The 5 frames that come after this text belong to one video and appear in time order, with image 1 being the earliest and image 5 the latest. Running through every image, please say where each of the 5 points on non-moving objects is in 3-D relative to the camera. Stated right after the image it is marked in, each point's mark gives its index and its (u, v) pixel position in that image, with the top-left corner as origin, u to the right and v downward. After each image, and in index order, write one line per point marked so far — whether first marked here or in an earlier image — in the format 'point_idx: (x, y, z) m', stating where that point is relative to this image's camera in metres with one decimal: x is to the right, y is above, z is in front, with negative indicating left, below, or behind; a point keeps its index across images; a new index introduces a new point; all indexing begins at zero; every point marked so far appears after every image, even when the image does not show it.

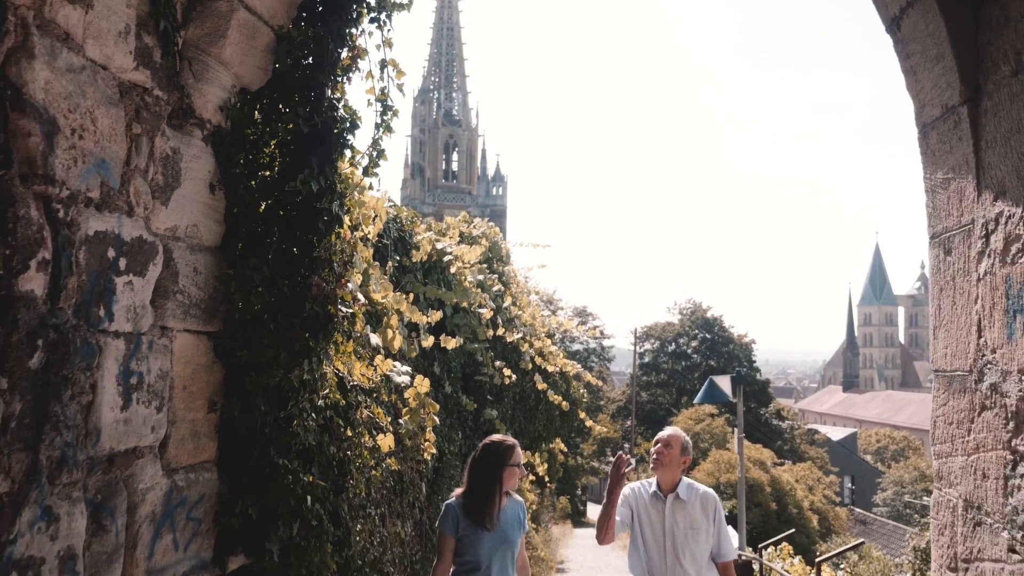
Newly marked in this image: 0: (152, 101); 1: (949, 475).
0: (-0.9, +0.5, +2.5) m
1: (+1.2, -0.5, +2.5) m
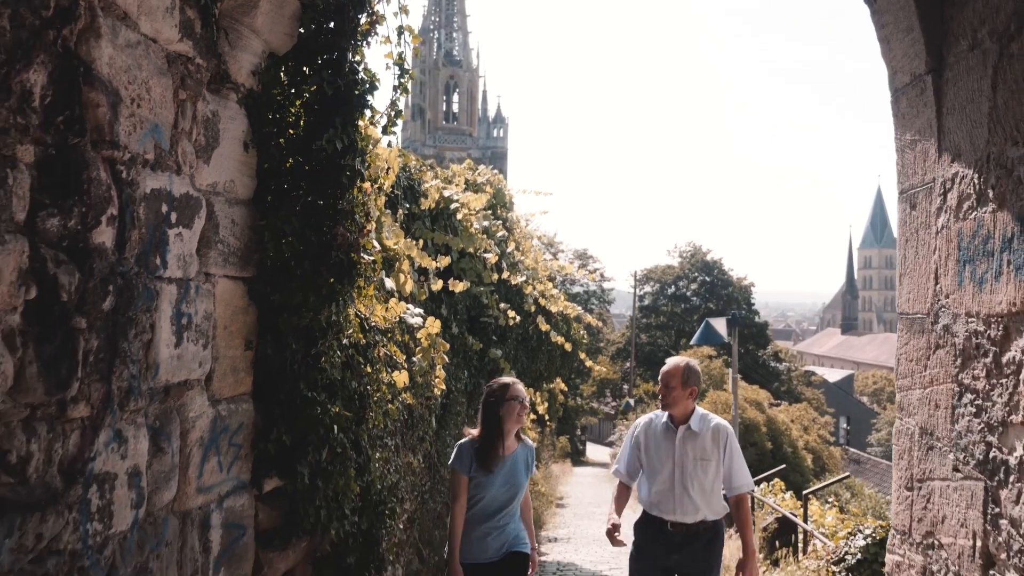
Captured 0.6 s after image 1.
0: (-0.9, +0.6, +2.8) m
1: (+1.2, -0.3, +2.9) m
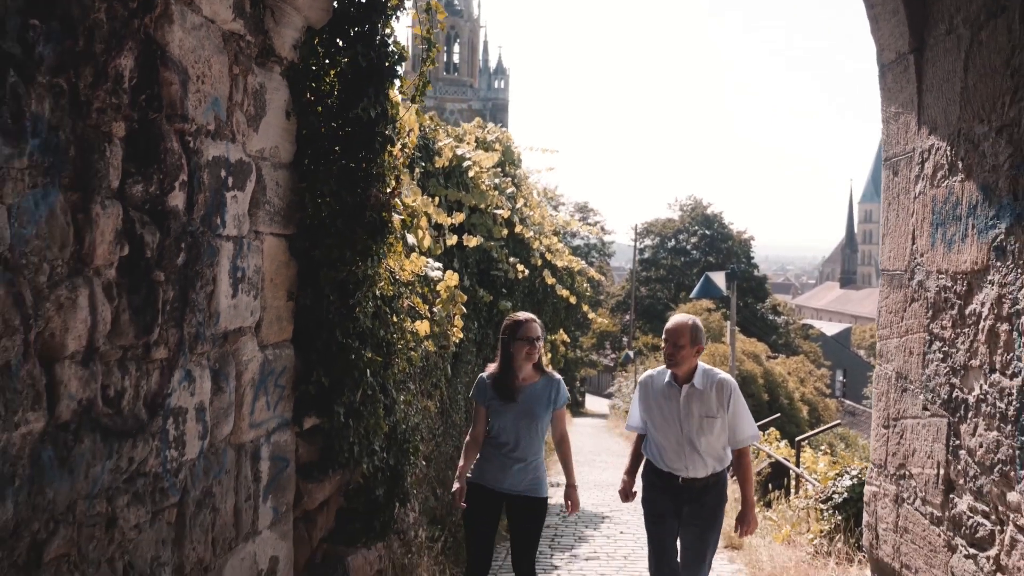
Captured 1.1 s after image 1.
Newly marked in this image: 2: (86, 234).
0: (-0.9, +0.8, +3.1) m
1: (+1.3, -0.2, +3.2) m
2: (-1.0, +0.1, +2.1) m
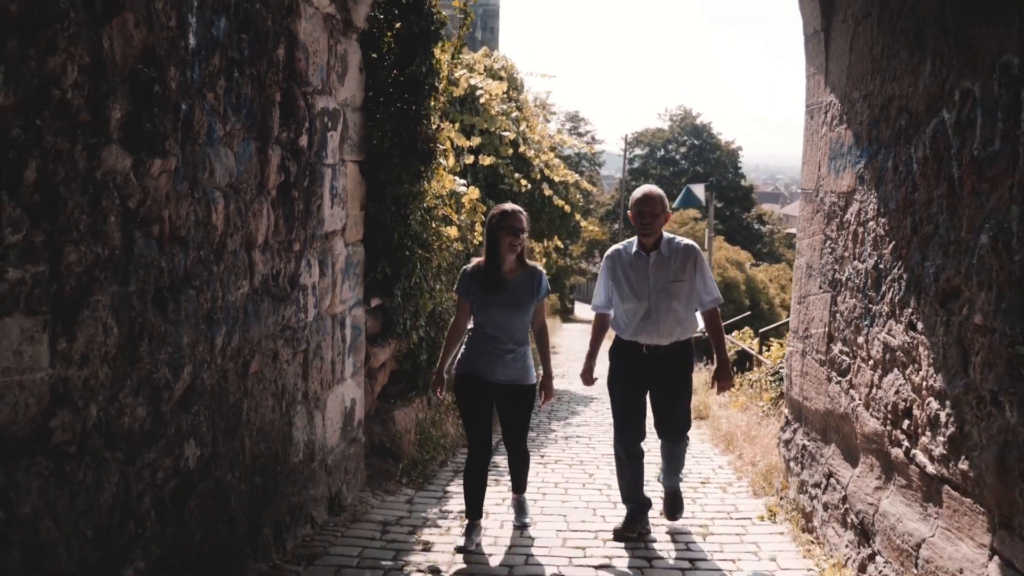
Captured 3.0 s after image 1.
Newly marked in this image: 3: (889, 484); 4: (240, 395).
0: (-0.8, +1.2, +4.2) m
1: (+1.3, +0.2, +4.4) m
2: (-0.9, +0.4, +3.3) m
3: (+1.2, -0.6, +3.2) m
4: (-0.9, -0.4, +3.2) m
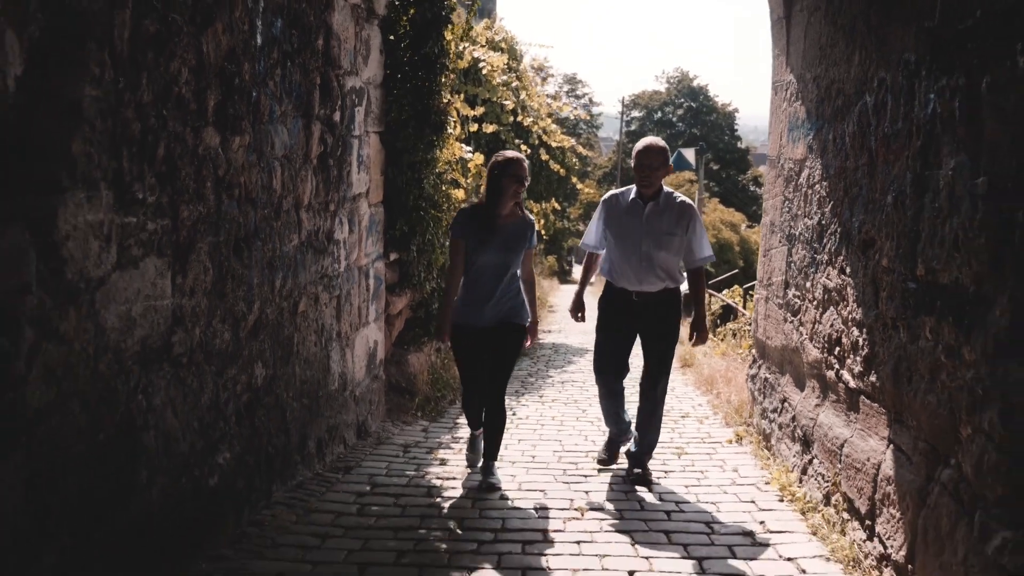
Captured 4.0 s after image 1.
0: (-0.8, +1.4, +4.8) m
1: (+1.3, +0.4, +5.1) m
2: (-0.8, +0.6, +4.0) m
3: (+1.3, -0.5, +3.9) m
4: (-0.9, -0.2, +3.9) m
